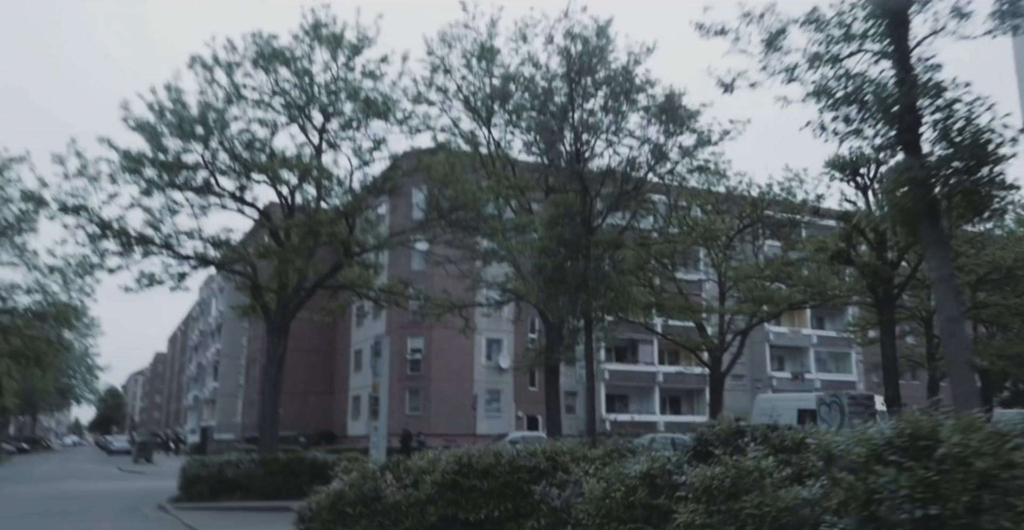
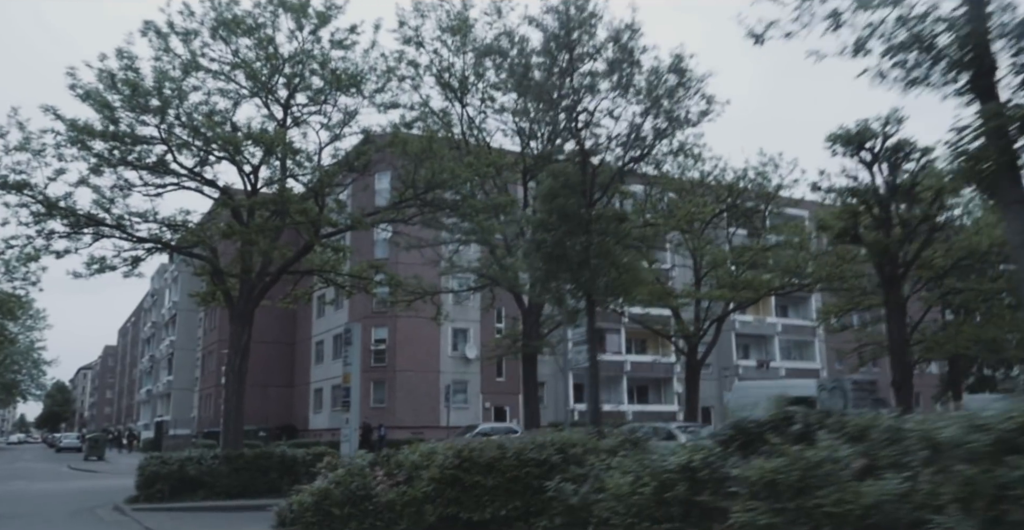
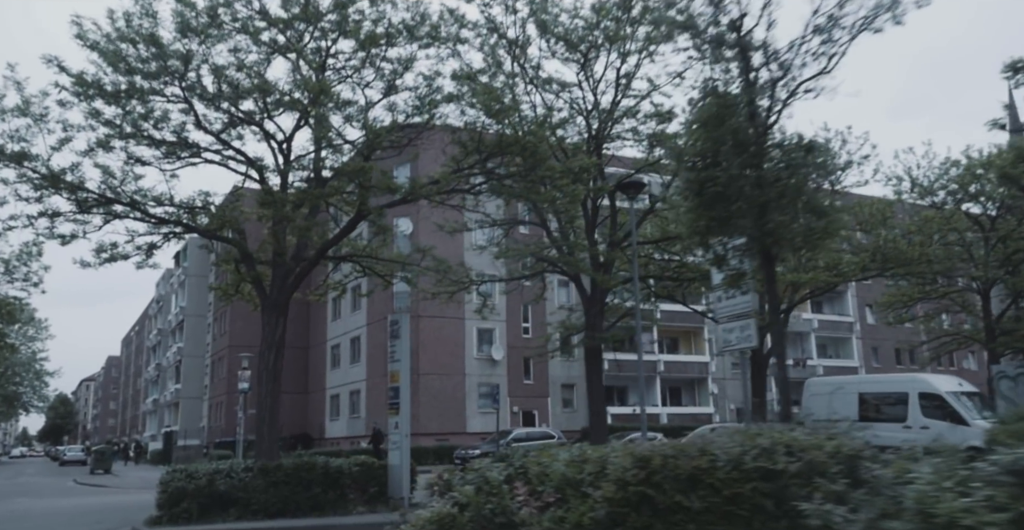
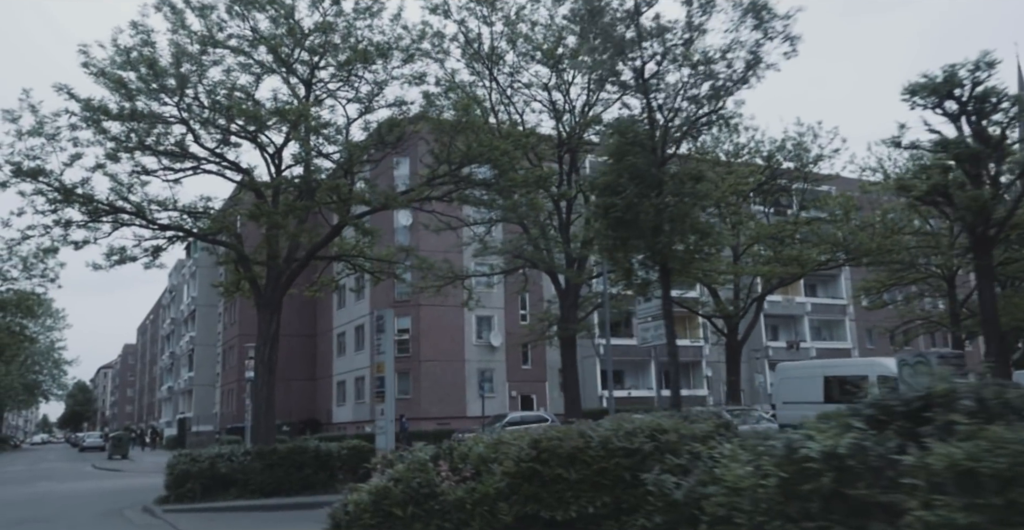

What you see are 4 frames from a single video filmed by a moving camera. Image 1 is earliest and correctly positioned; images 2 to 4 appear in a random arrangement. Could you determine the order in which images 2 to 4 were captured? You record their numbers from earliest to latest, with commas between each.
2, 4, 3
